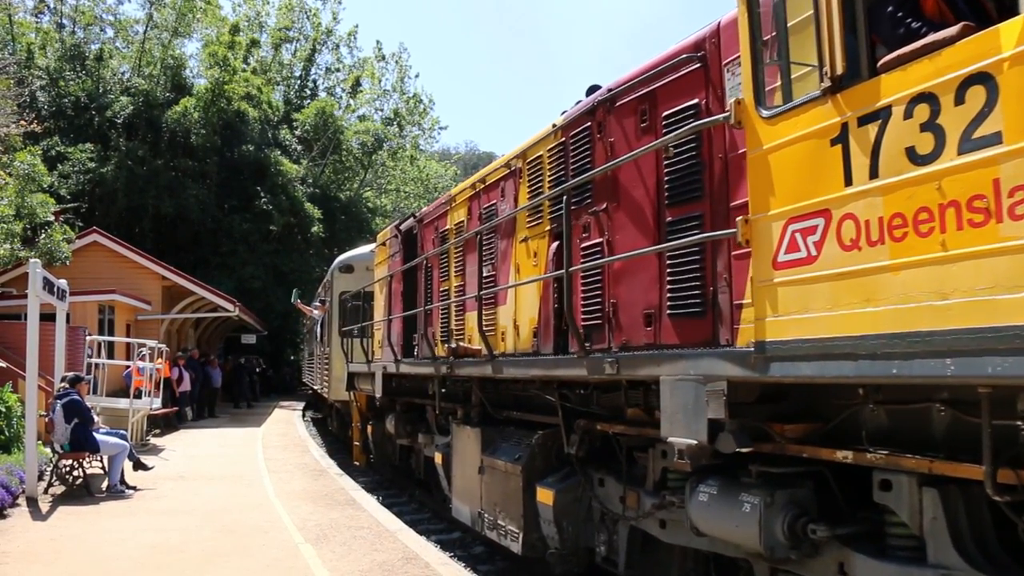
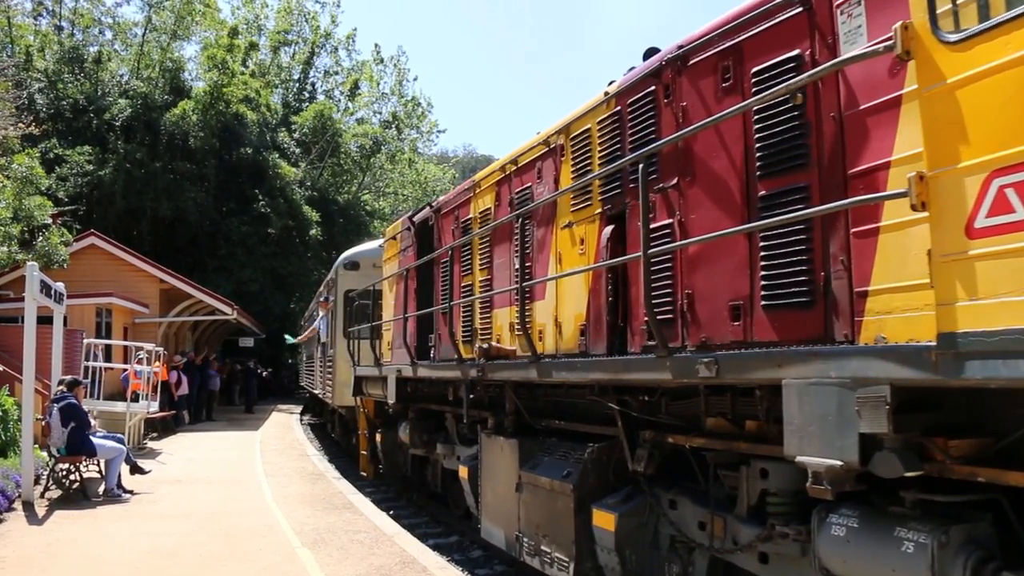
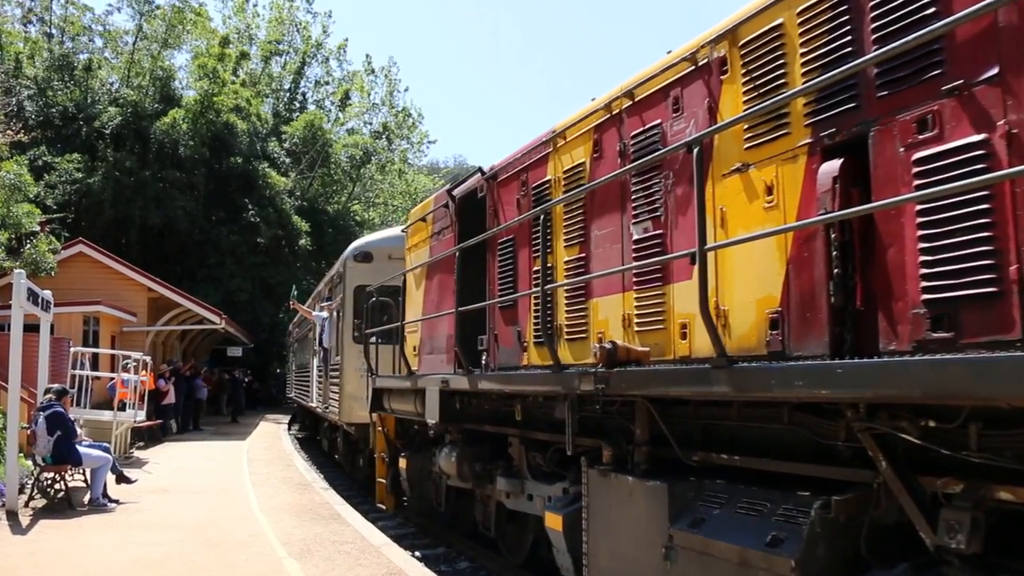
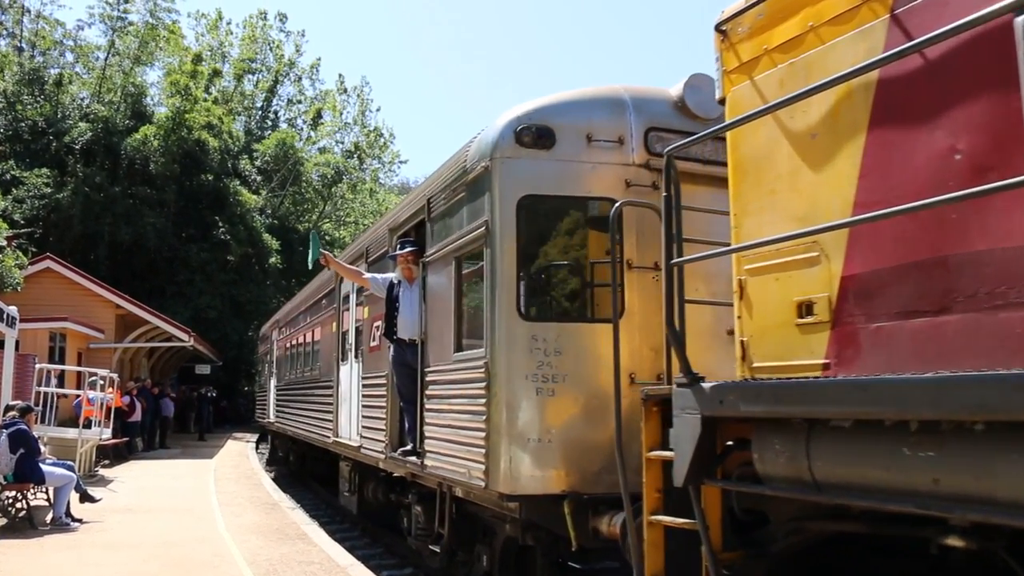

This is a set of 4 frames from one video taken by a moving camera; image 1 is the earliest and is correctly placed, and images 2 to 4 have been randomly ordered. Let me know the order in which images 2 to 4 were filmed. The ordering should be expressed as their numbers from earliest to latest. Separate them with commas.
2, 3, 4
